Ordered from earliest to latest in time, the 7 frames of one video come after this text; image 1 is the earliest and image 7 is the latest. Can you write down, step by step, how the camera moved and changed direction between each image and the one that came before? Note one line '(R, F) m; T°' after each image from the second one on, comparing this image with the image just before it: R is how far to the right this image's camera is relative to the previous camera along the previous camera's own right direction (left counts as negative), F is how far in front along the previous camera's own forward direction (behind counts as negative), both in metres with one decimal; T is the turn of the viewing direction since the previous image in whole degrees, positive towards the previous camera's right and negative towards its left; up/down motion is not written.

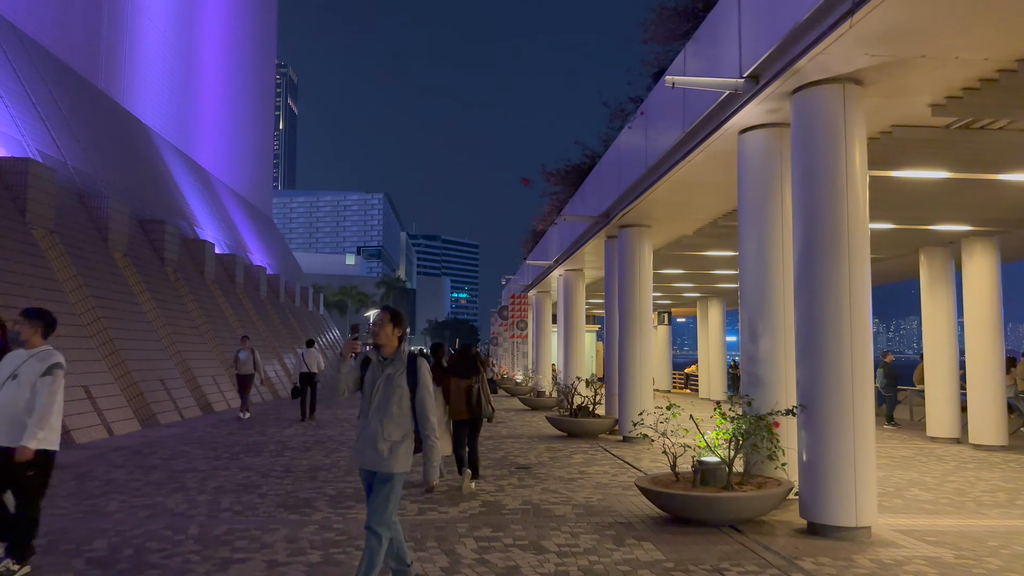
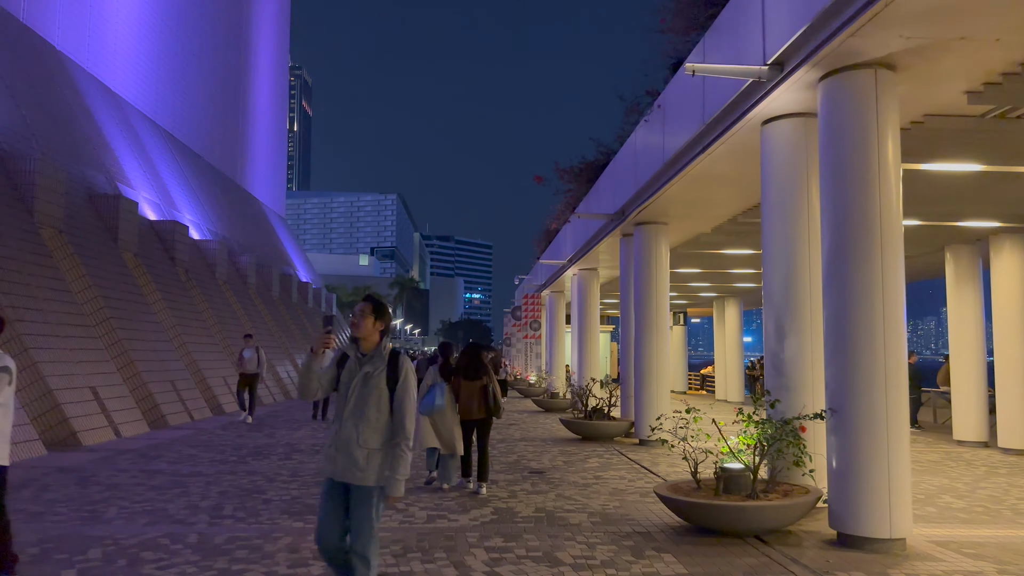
(0.0, +0.3) m; -1°
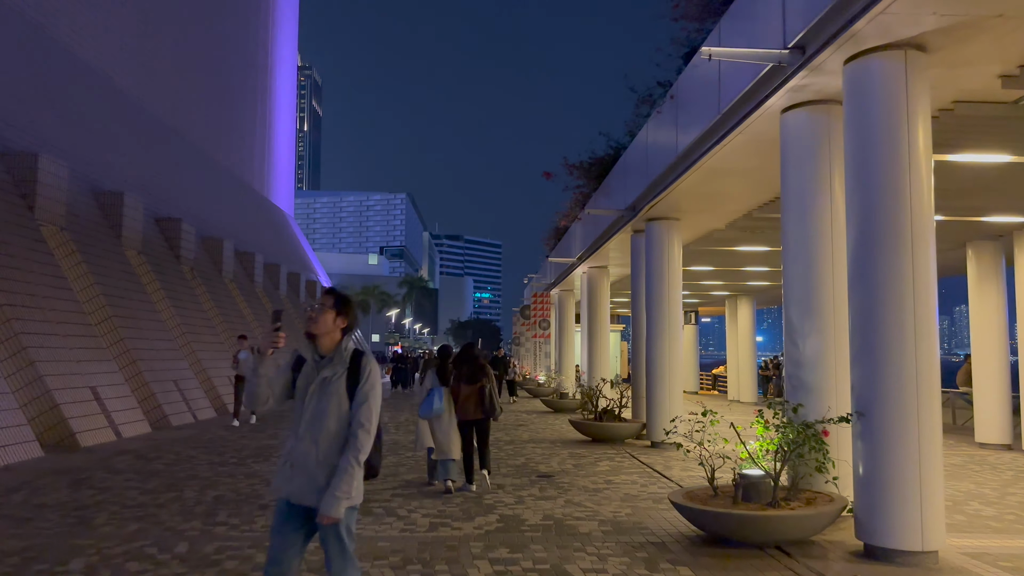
(0.0, +0.3) m; -1°
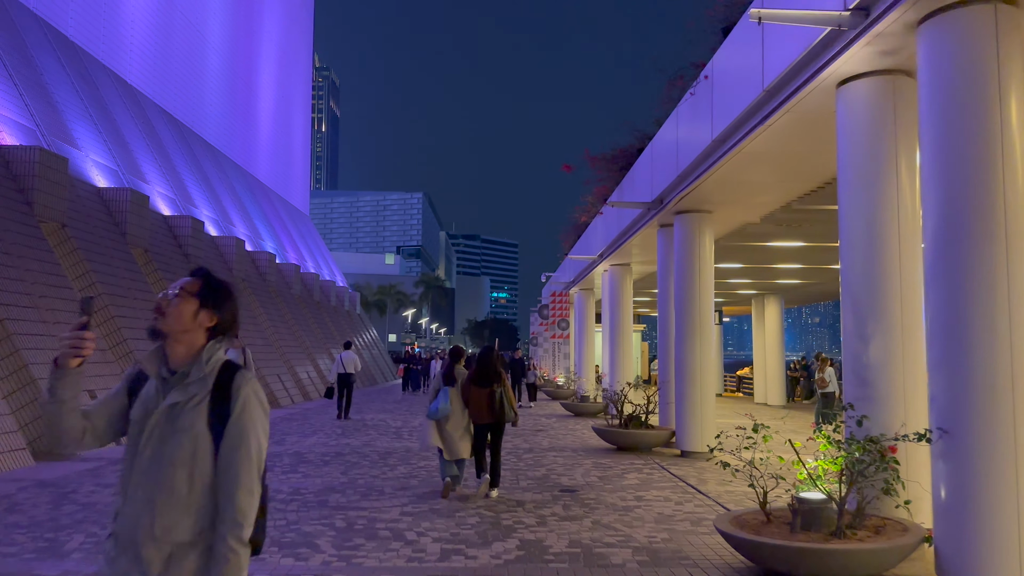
(0.0, +0.8) m; -1°
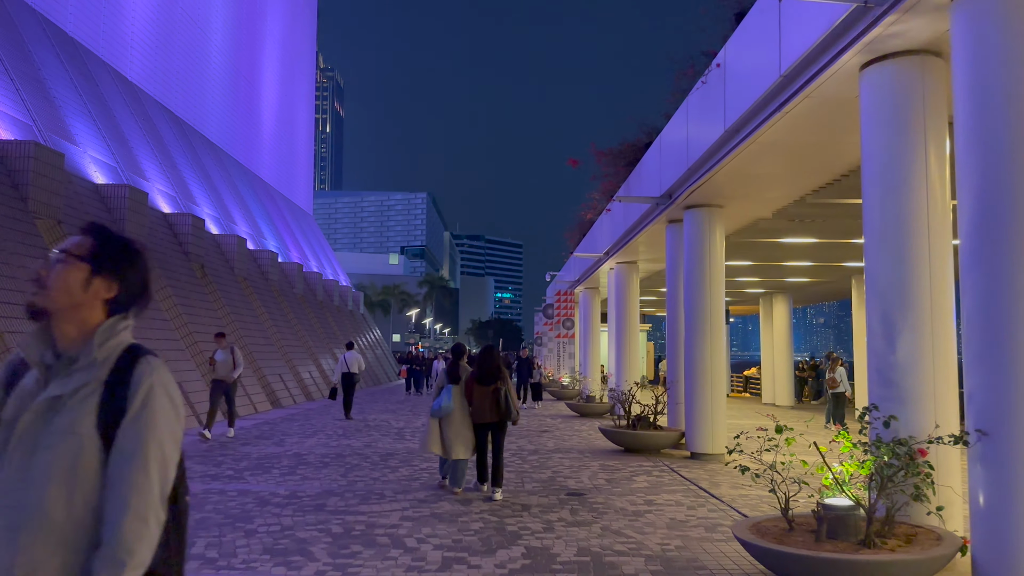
(0.0, +0.3) m; 0°
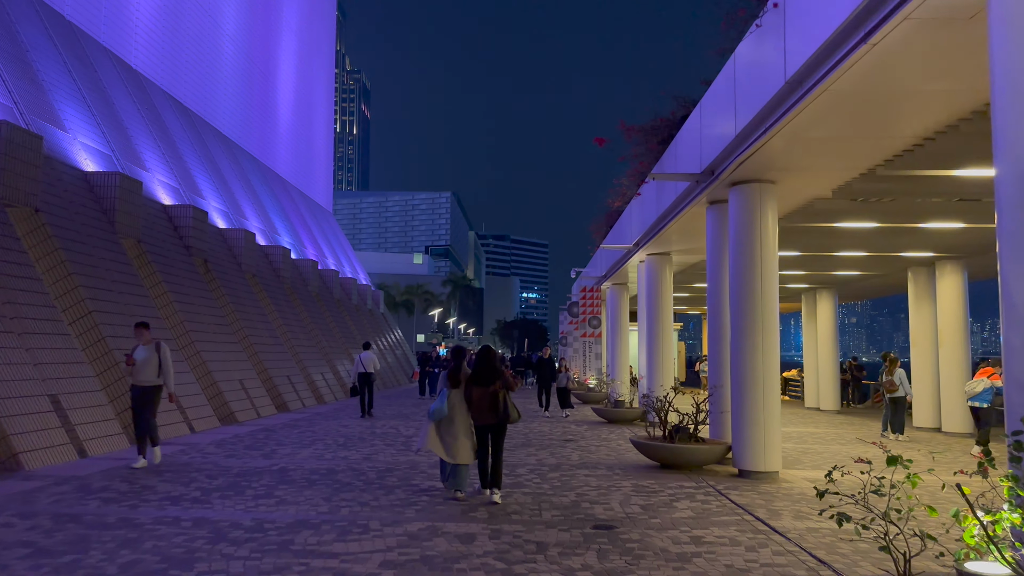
(+0.1, +1.5) m; -2°
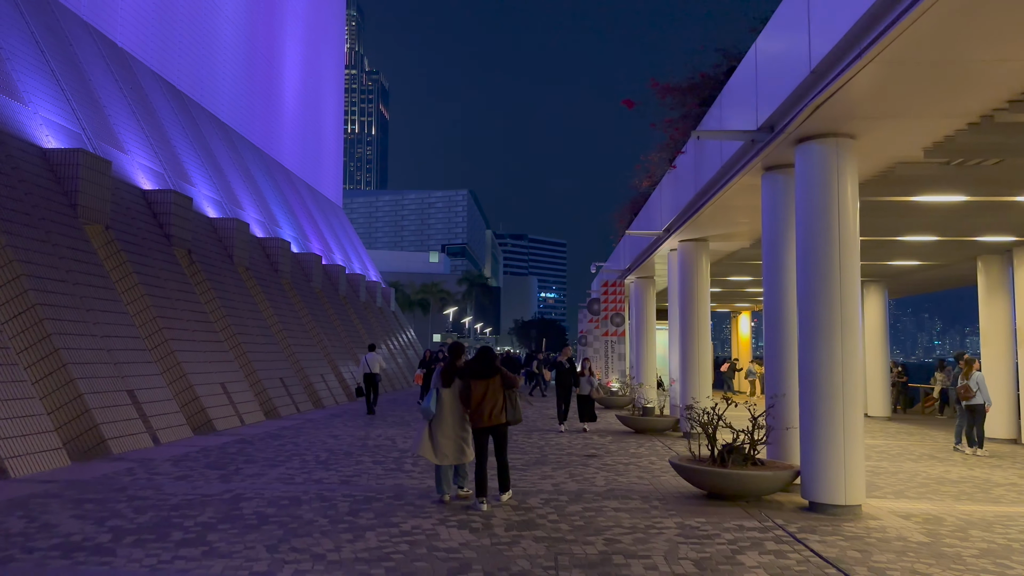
(+0.1, +2.0) m; -1°
